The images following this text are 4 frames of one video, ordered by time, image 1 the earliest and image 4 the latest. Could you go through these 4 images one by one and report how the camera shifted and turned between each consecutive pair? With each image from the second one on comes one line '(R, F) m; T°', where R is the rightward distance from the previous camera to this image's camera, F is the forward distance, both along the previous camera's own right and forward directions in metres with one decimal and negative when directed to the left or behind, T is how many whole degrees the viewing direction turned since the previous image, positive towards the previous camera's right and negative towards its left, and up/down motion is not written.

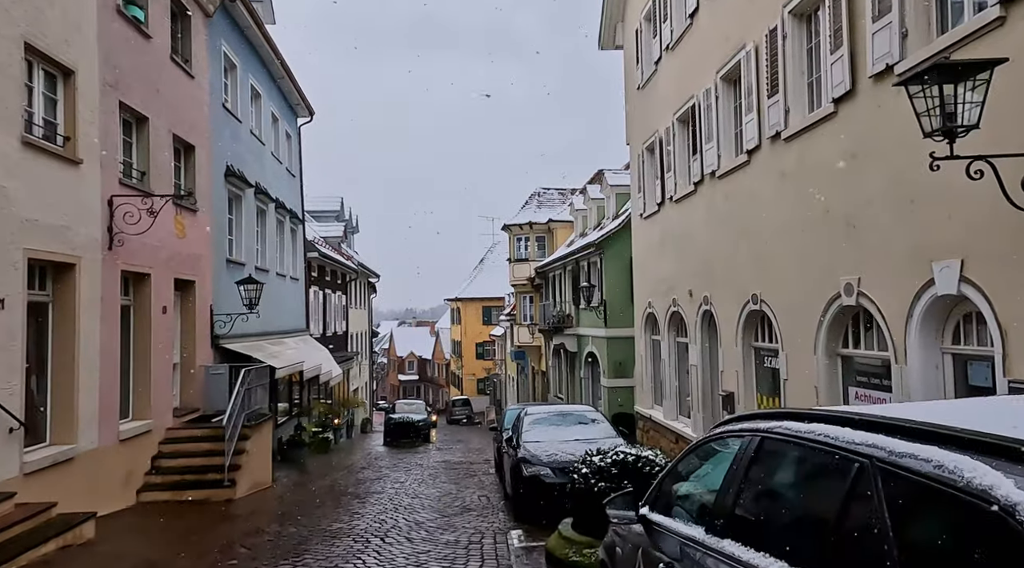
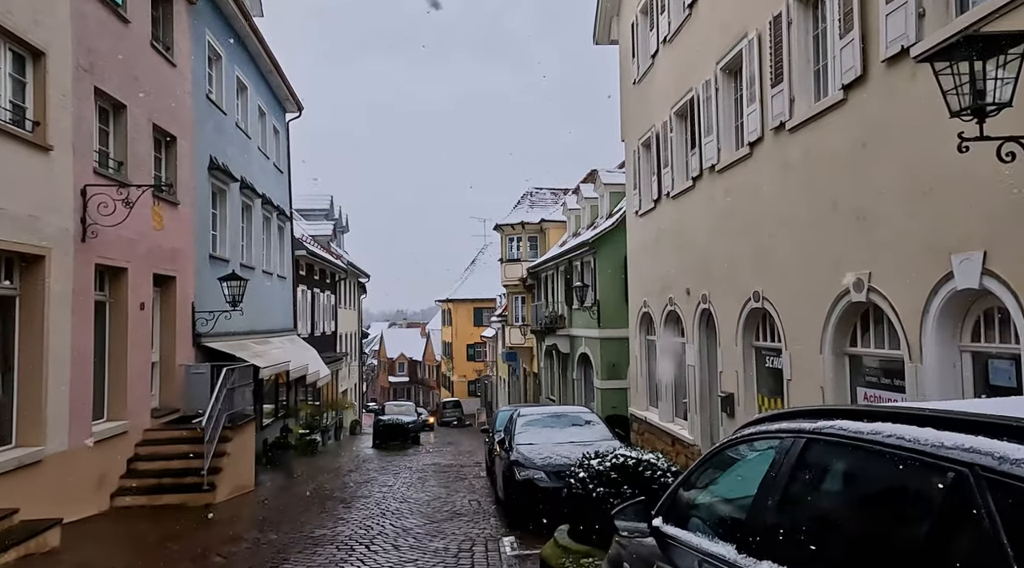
(0.0, +0.4) m; +1°
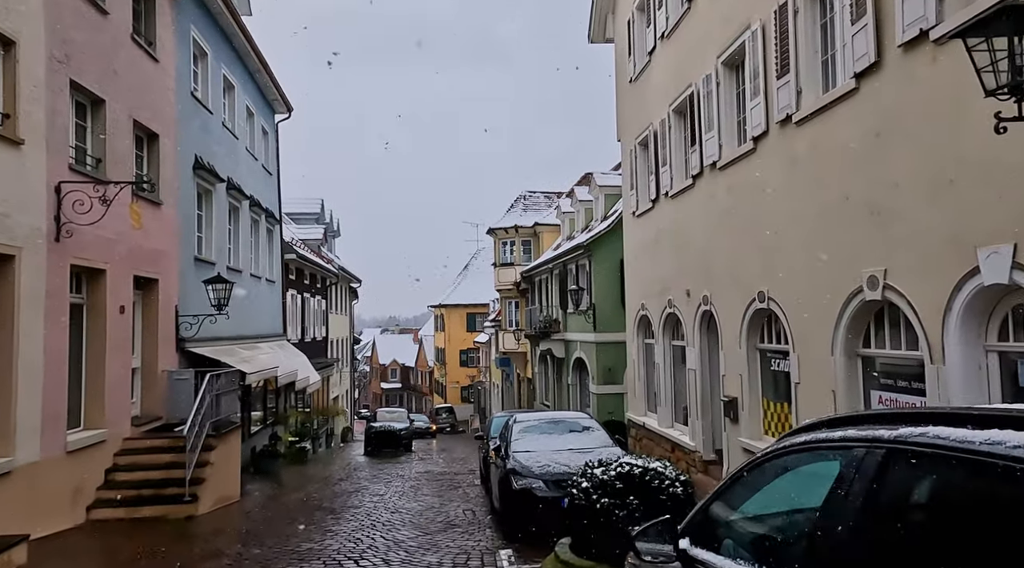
(0.0, +0.4) m; +1°
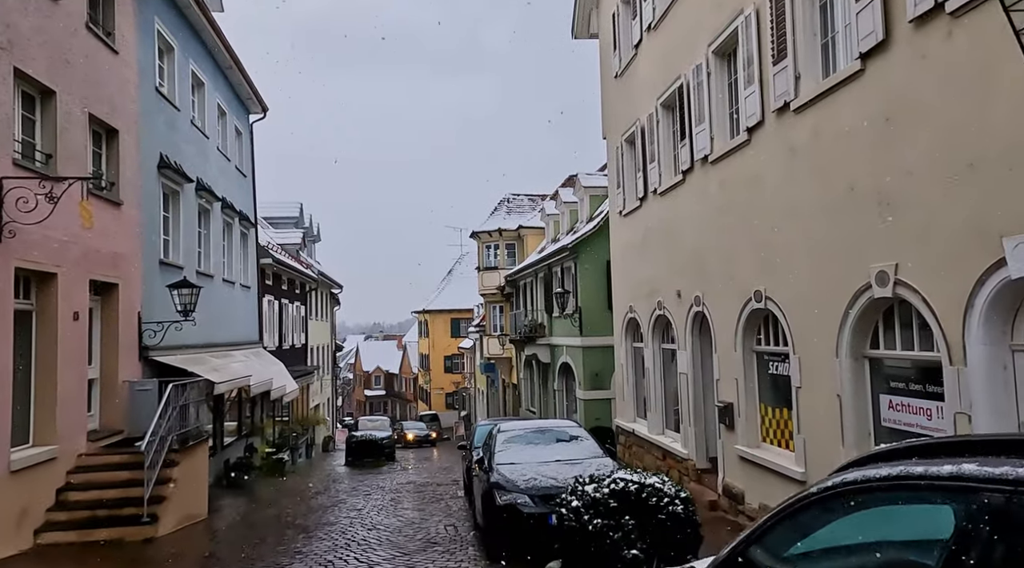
(0.0, +0.6) m; +1°
